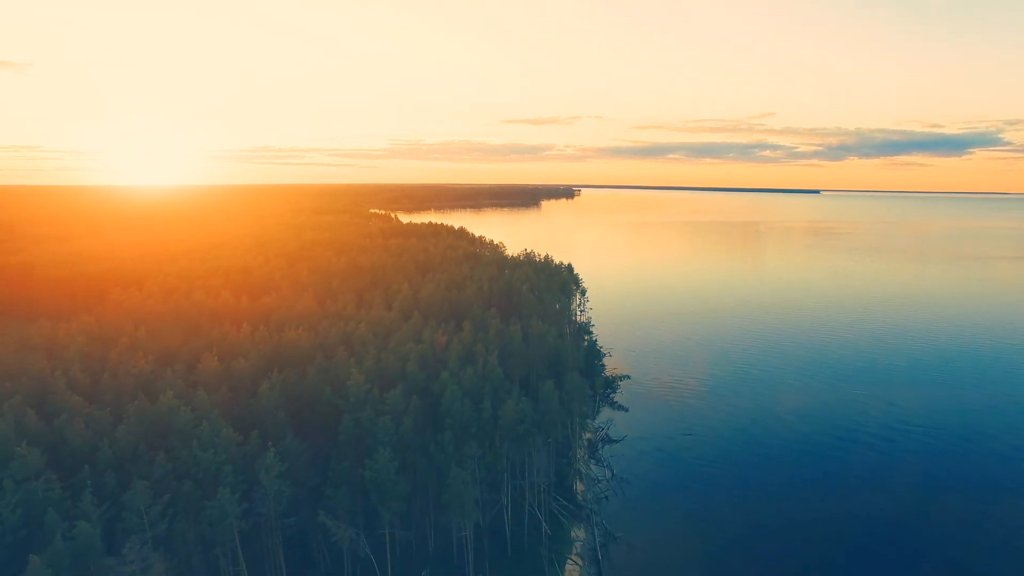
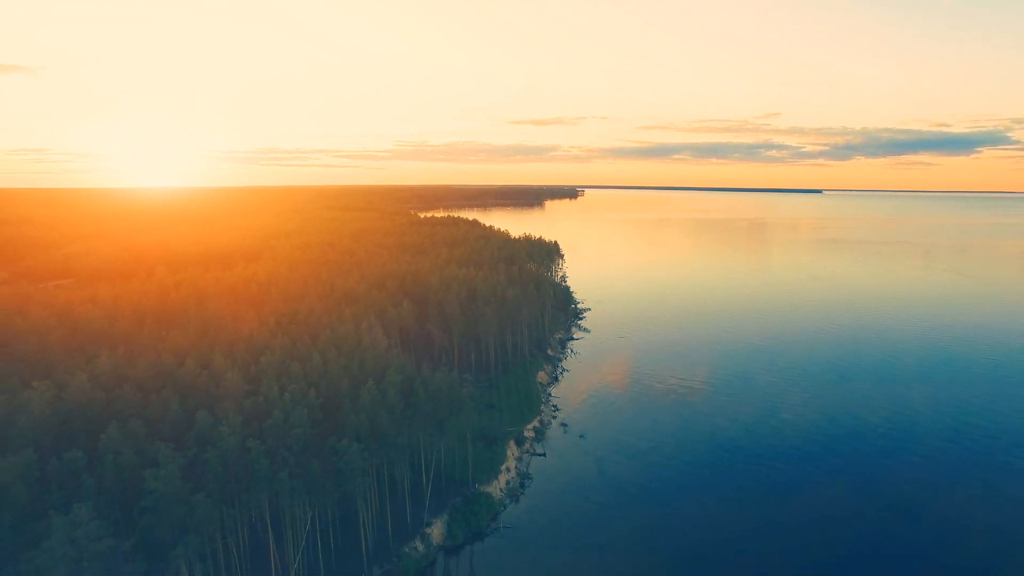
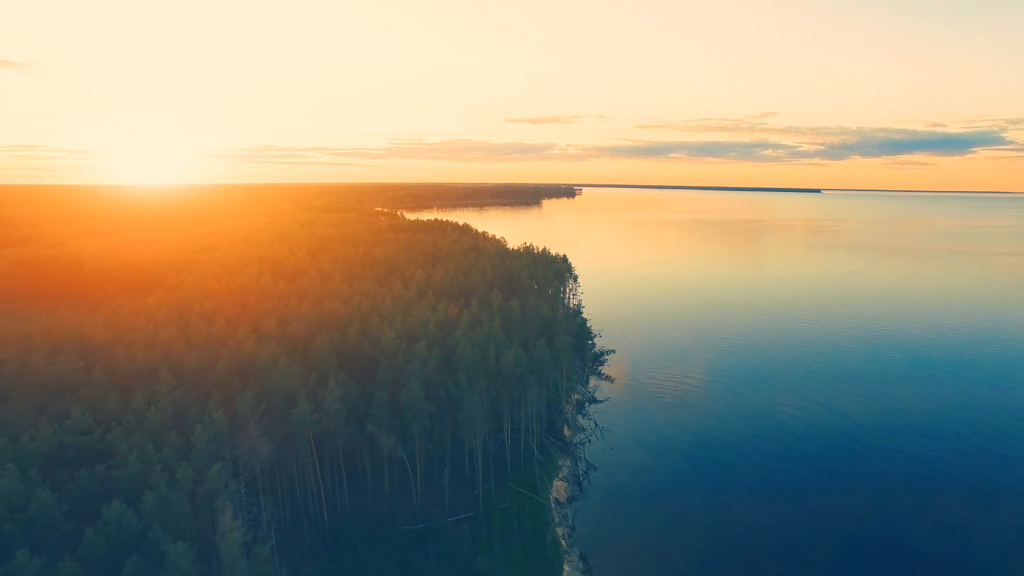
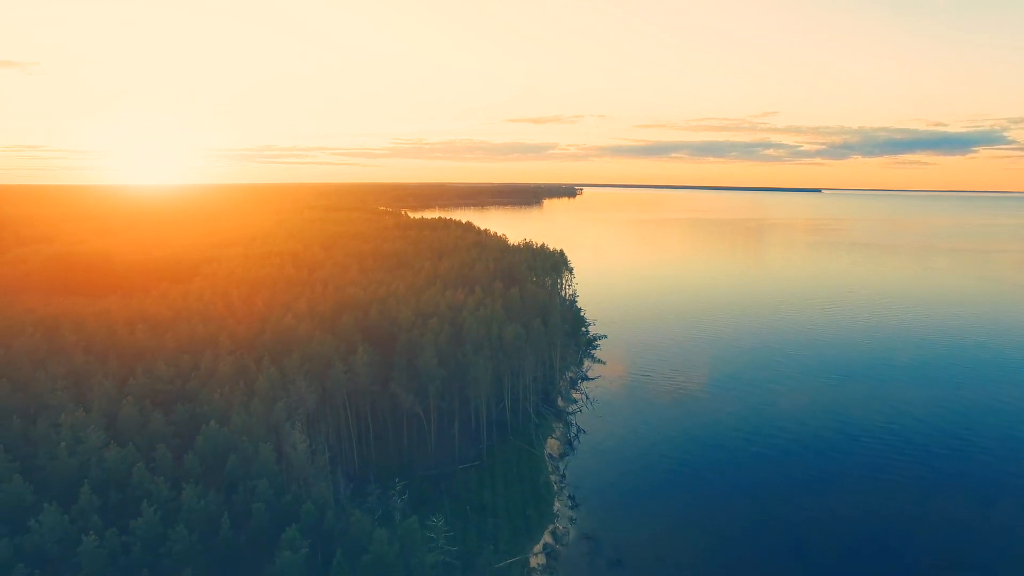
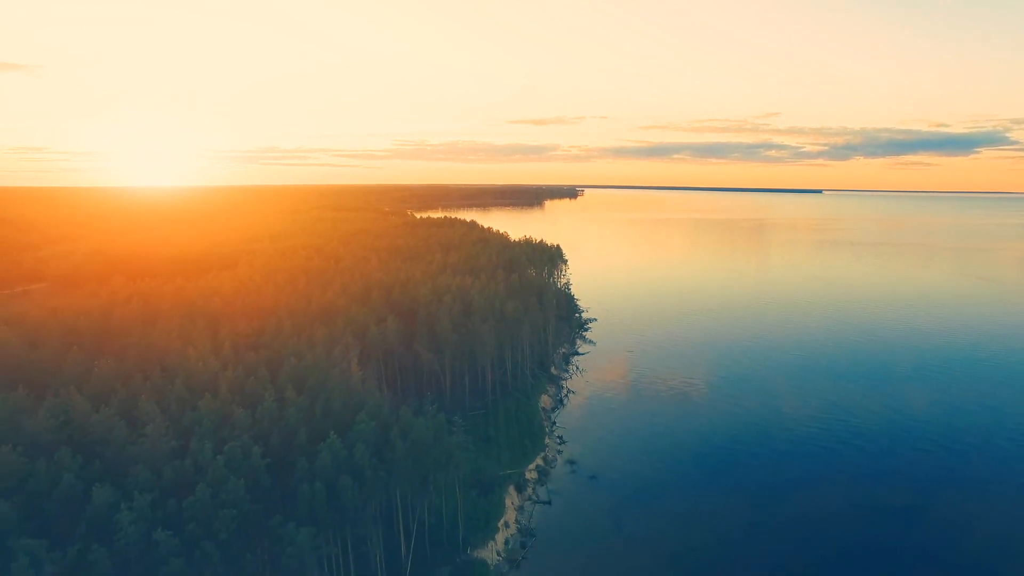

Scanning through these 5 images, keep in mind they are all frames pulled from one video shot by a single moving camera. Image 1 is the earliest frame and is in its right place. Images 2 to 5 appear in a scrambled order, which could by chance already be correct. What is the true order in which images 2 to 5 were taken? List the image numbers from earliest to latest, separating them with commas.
3, 4, 5, 2
